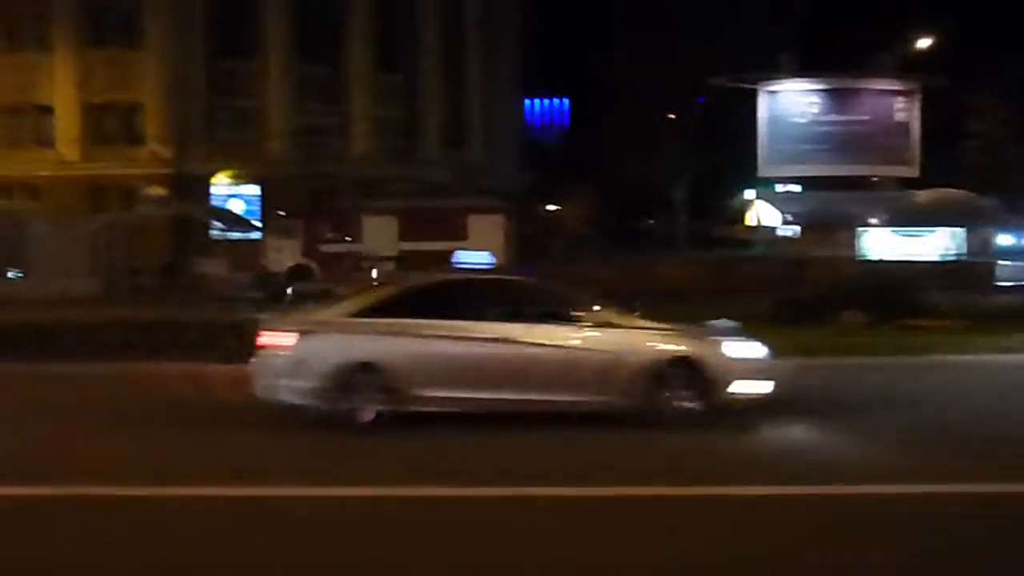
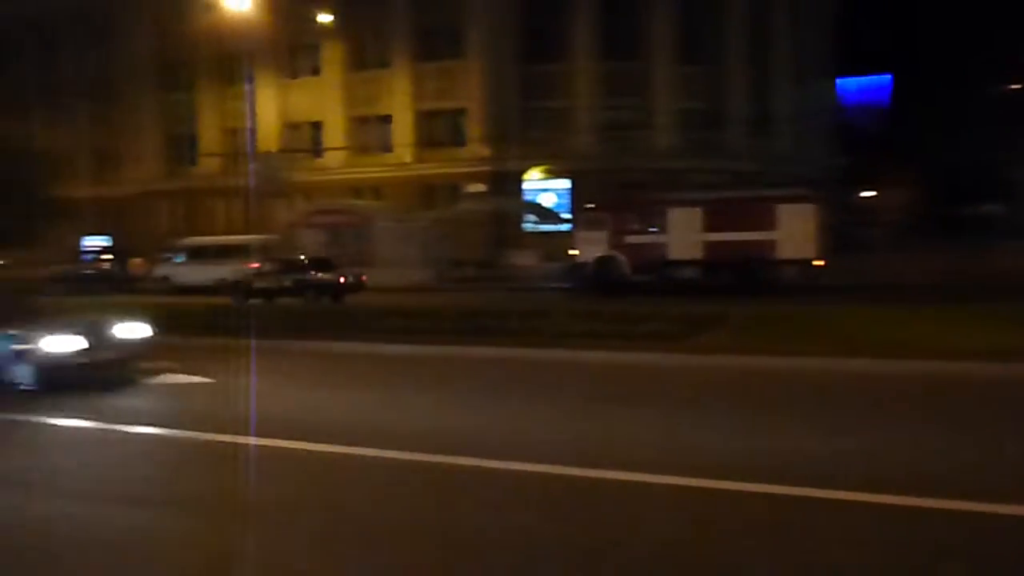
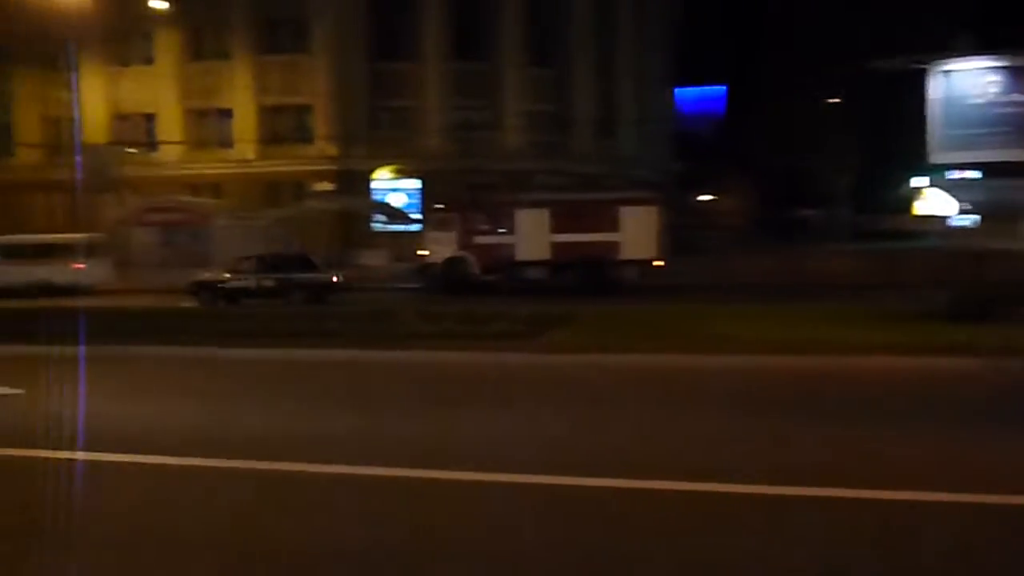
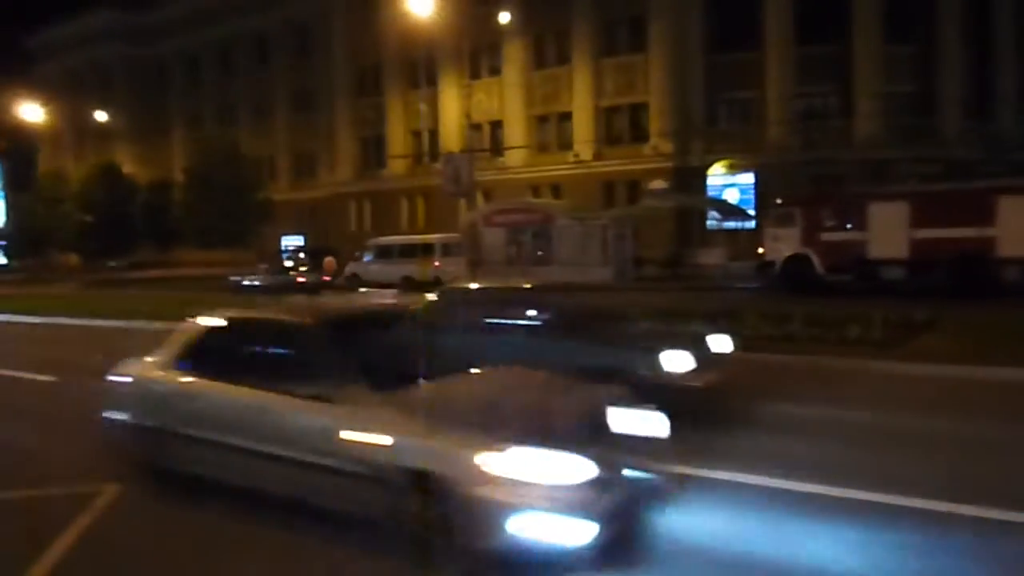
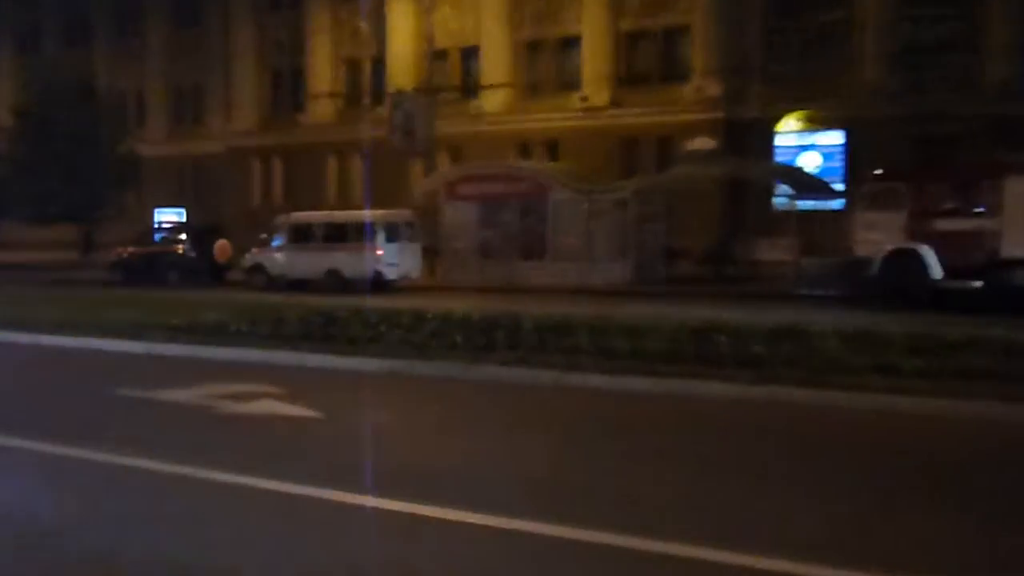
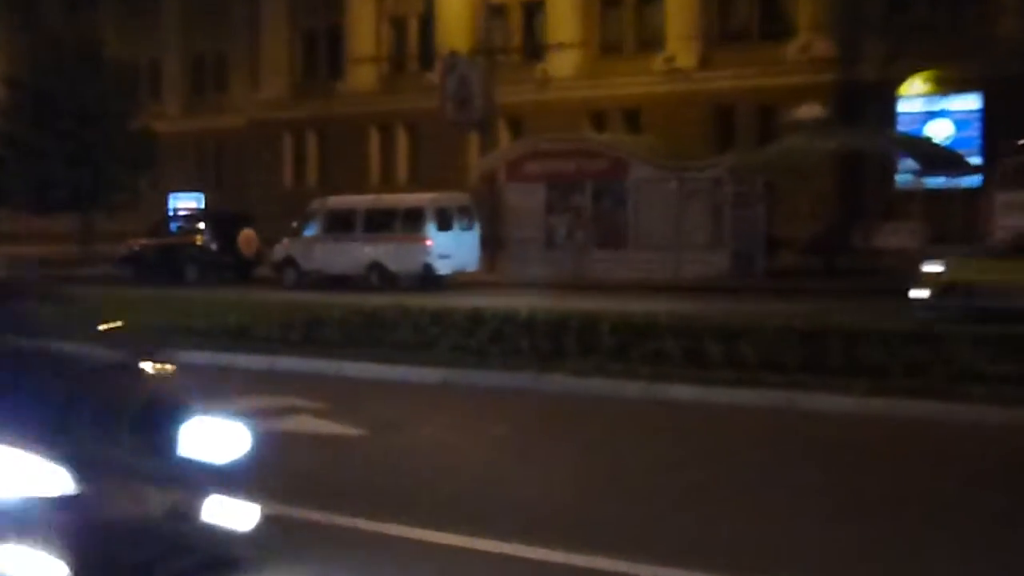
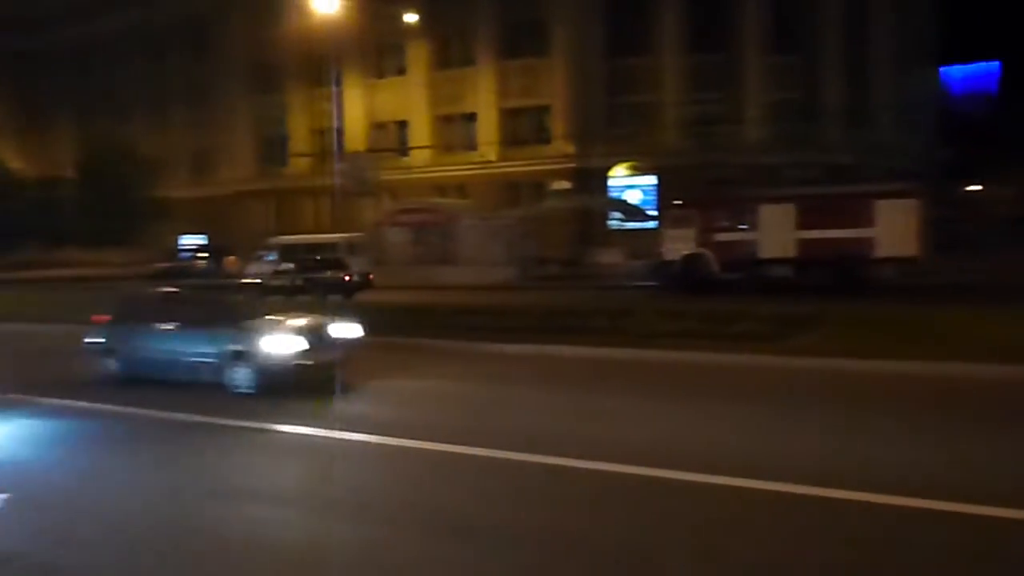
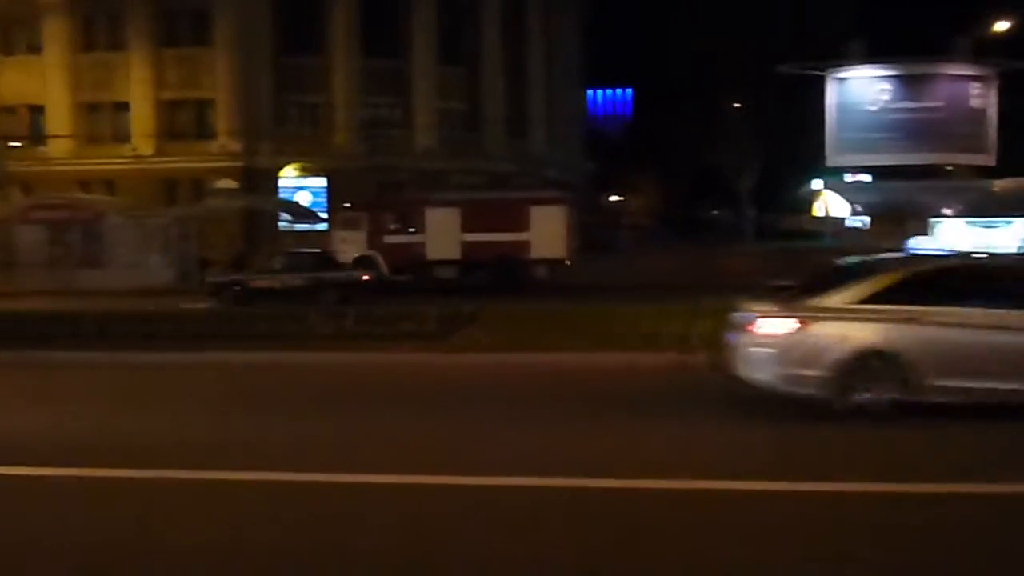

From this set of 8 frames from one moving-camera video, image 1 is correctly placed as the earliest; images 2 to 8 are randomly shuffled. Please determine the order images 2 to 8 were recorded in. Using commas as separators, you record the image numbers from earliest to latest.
8, 3, 2, 7, 4, 5, 6
